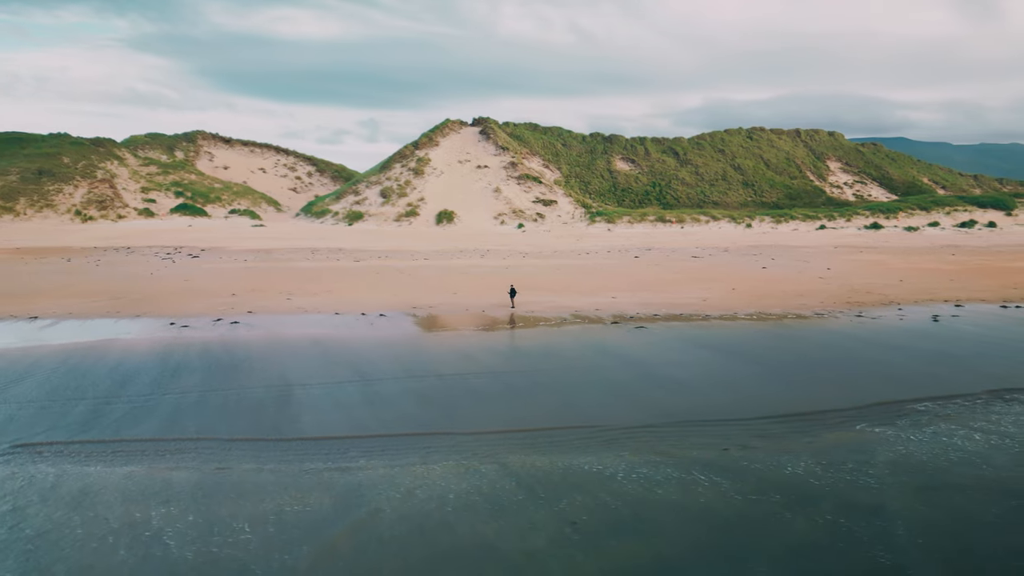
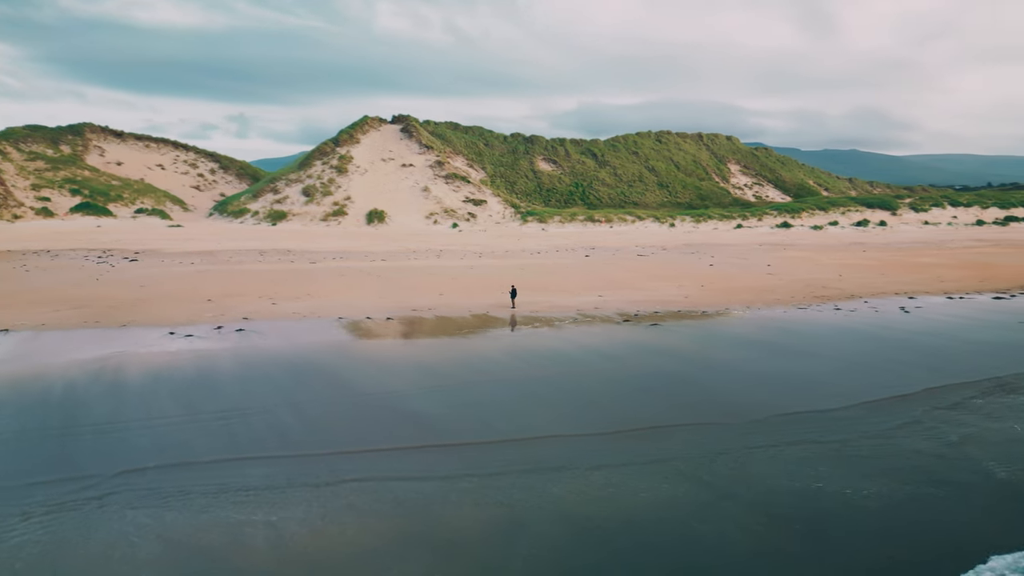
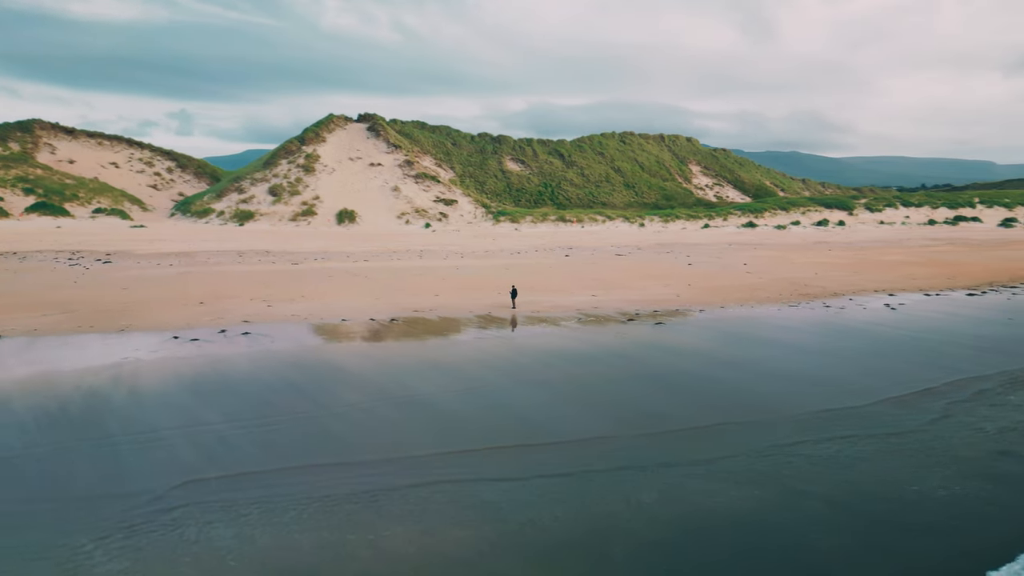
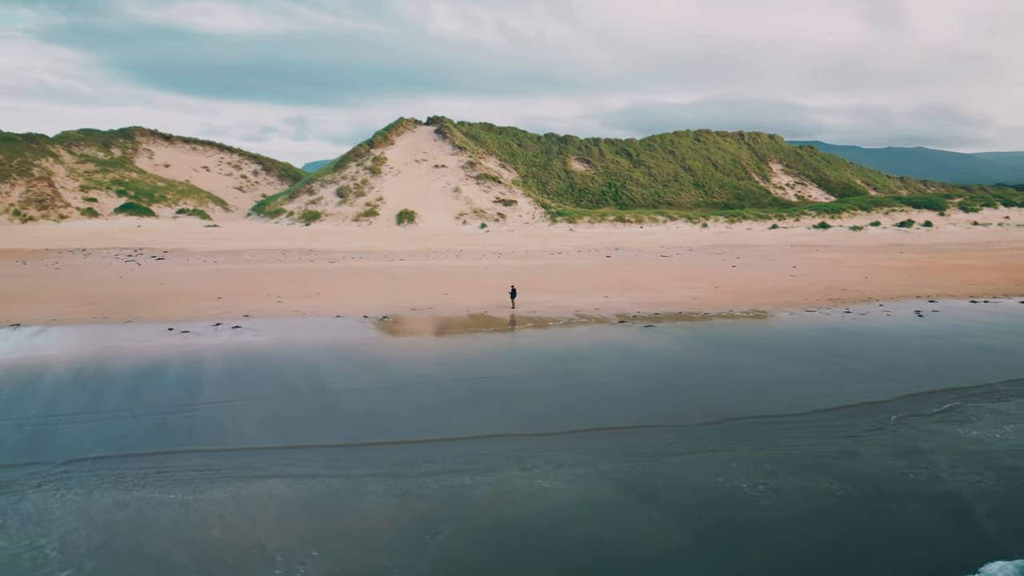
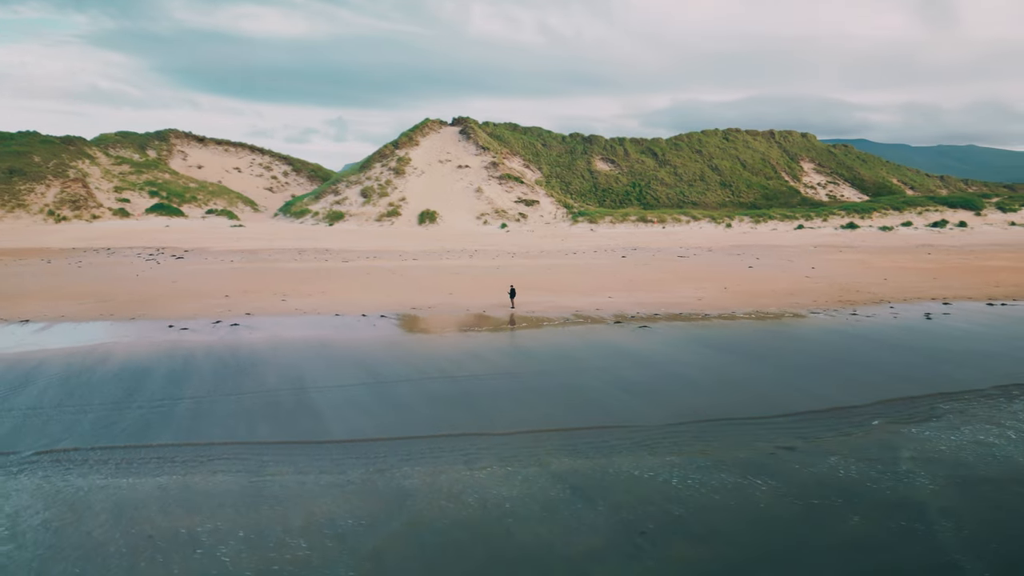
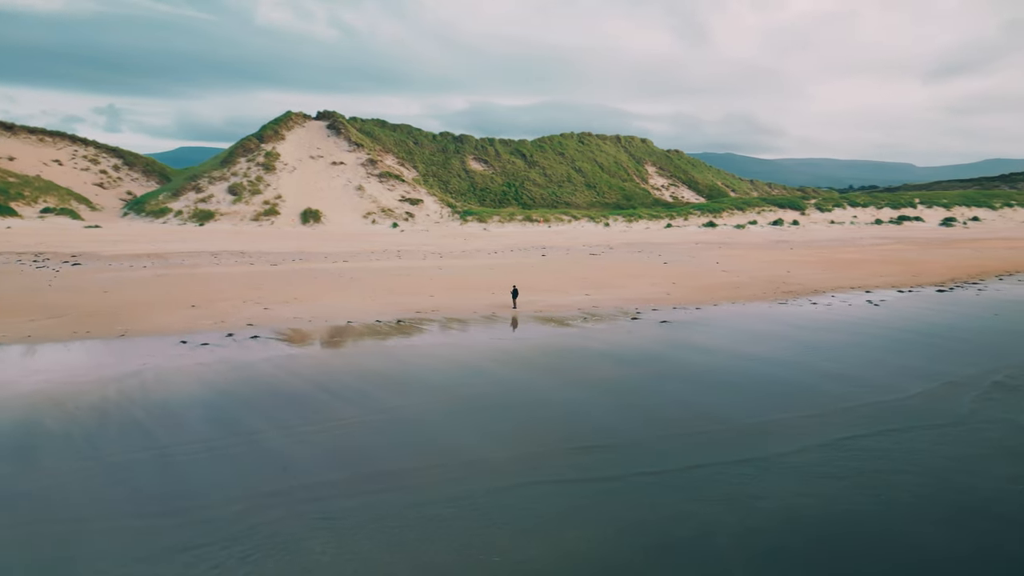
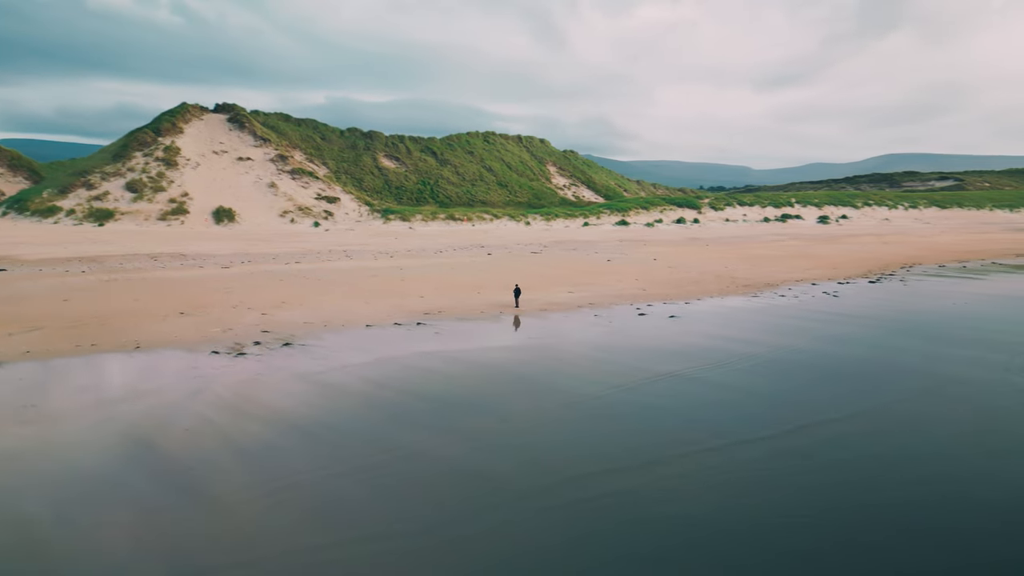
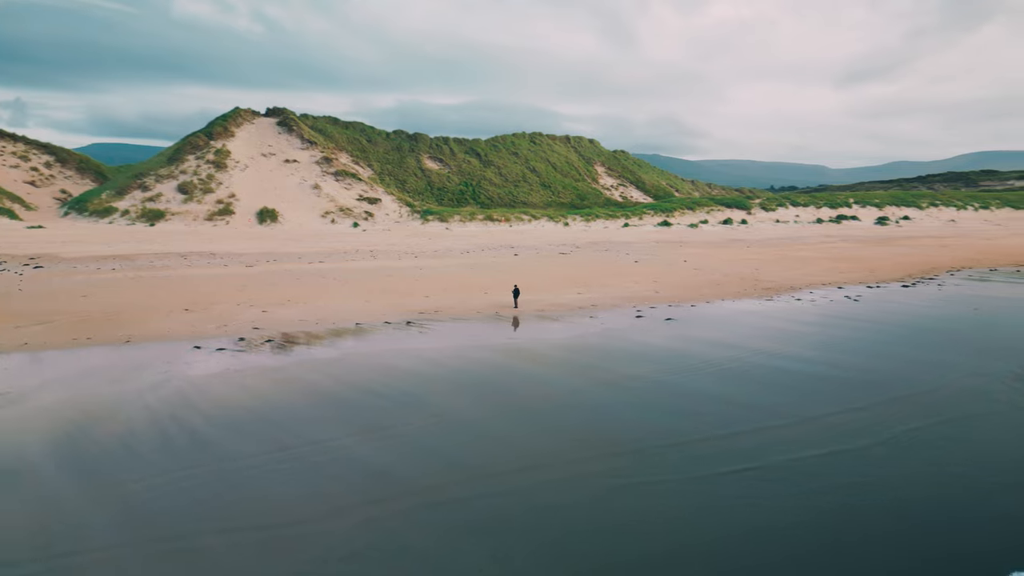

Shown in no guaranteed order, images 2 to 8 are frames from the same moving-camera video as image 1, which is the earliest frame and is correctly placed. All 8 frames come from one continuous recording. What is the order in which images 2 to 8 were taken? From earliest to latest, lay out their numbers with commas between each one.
5, 4, 2, 3, 6, 8, 7
